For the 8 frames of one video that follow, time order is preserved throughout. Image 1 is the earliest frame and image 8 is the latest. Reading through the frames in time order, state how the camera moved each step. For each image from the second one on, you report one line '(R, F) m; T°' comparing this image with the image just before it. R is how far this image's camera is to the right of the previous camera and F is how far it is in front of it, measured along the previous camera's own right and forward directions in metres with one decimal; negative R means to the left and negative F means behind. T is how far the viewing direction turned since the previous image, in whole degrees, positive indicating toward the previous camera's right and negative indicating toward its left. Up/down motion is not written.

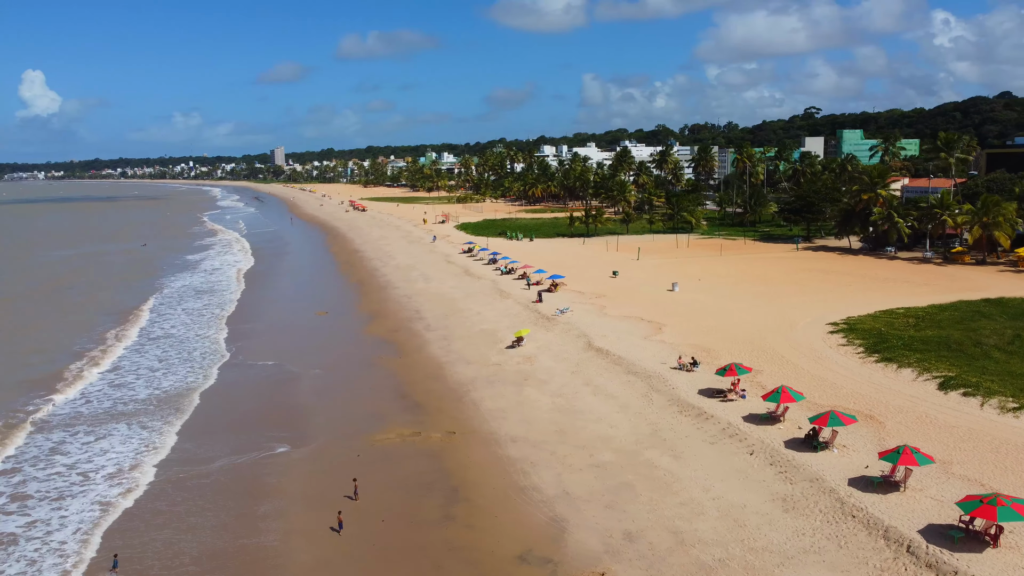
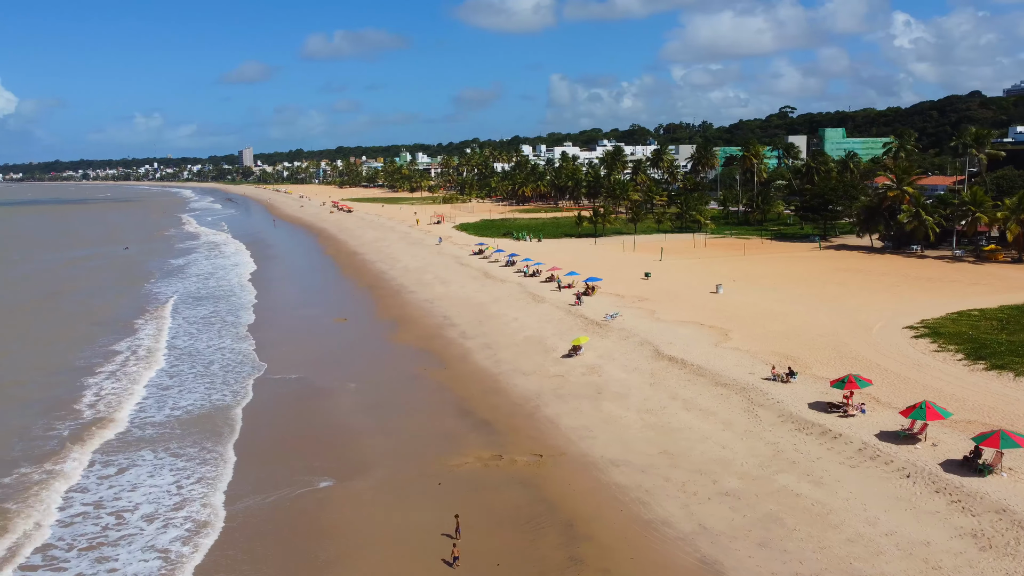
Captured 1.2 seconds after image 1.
(-2.9, +2.1) m; +2°
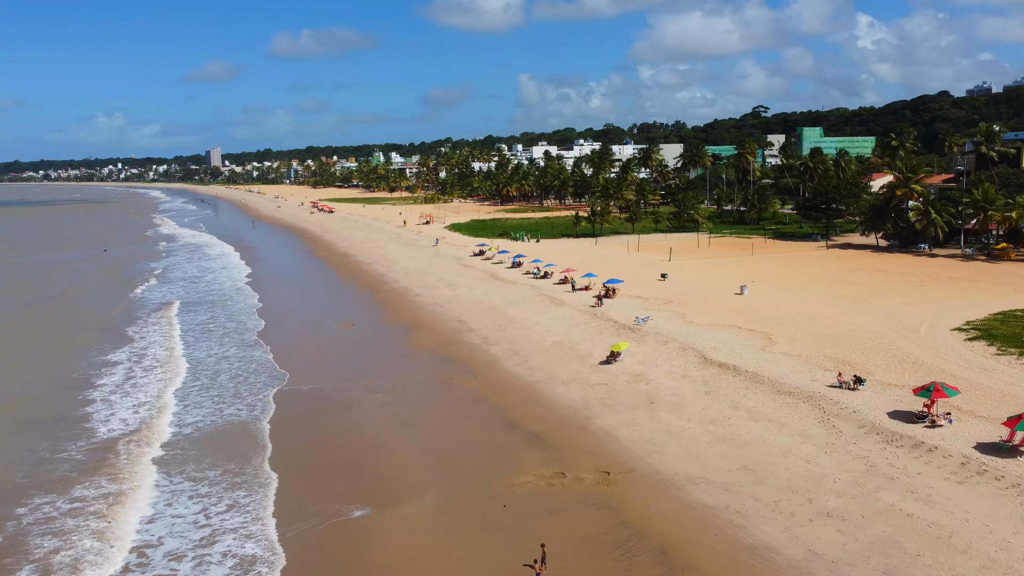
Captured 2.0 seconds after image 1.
(-2.0, +1.3) m; +2°
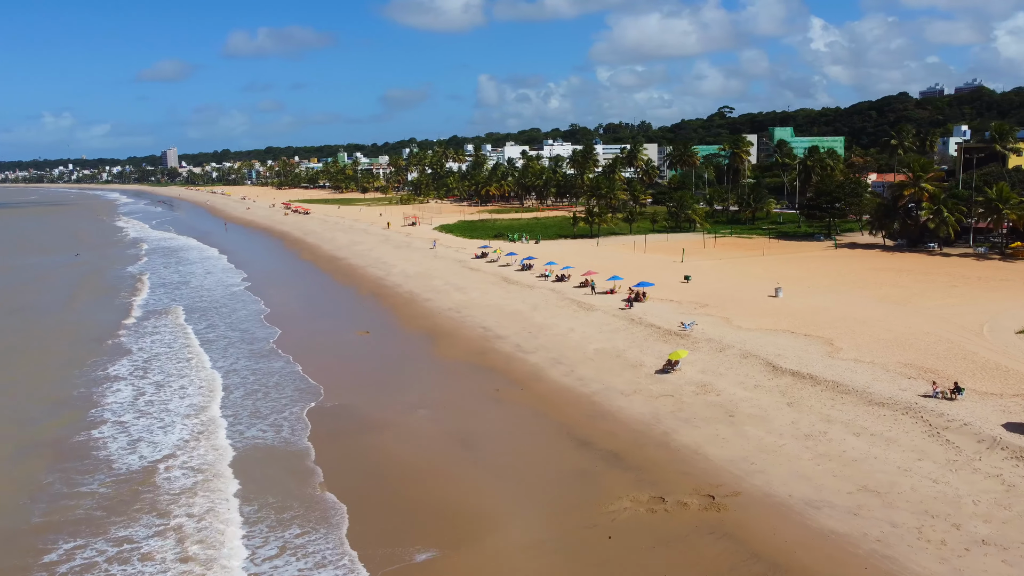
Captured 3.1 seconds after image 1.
(-2.6, +1.7) m; +3°
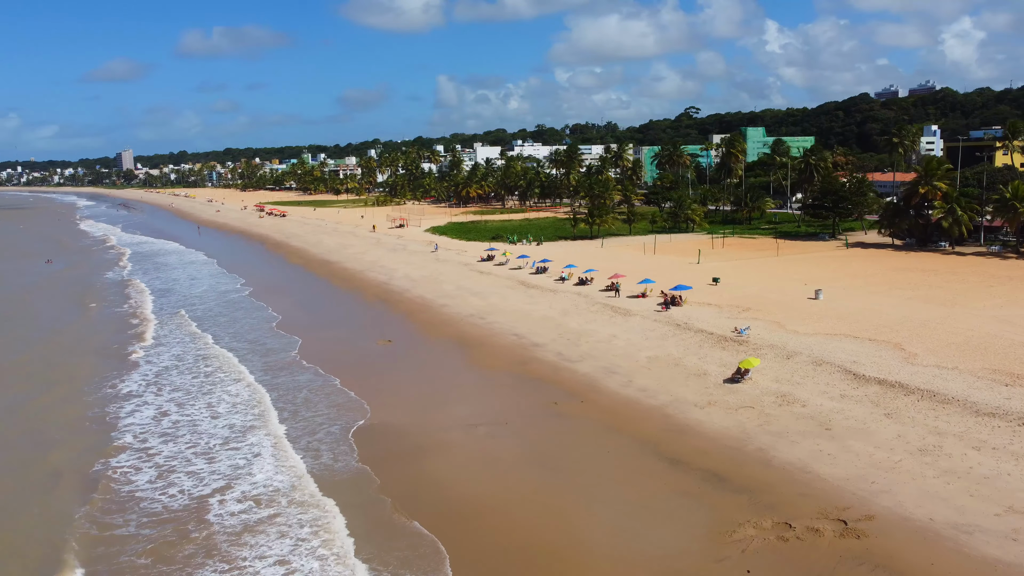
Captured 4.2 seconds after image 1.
(-2.7, +1.6) m; +3°
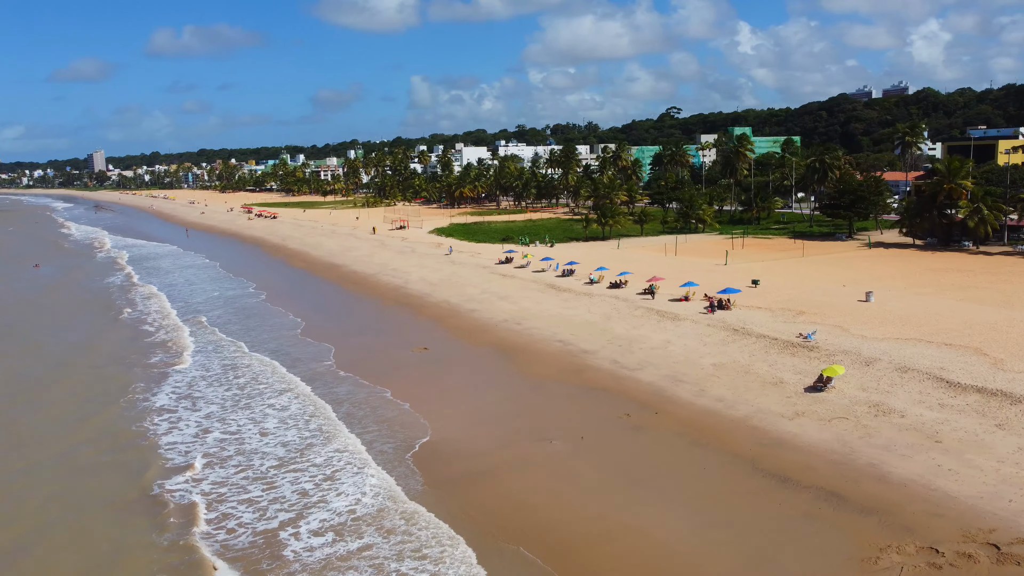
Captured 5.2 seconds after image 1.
(-2.5, +1.3) m; +2°
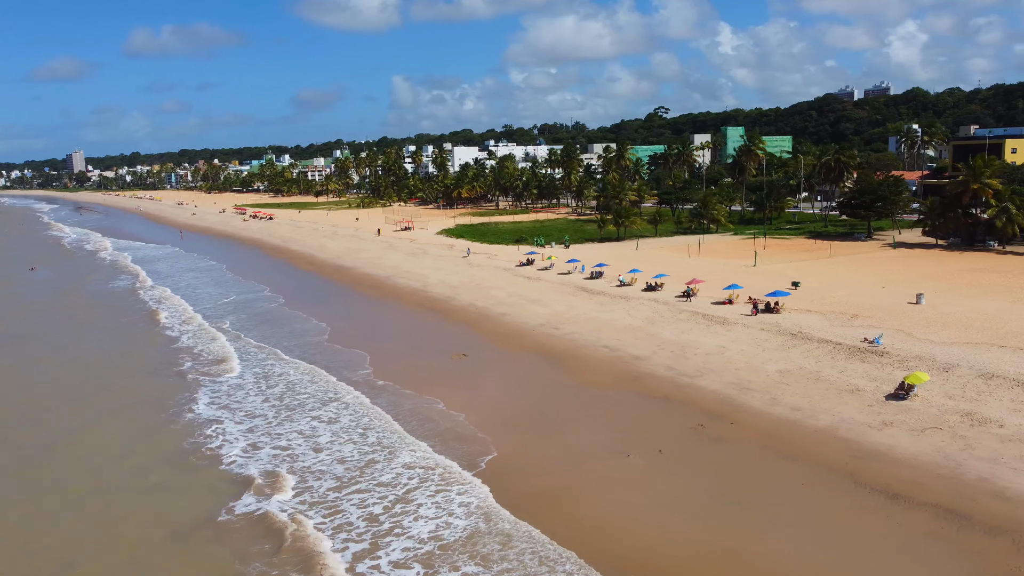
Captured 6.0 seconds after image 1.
(-2.2, +1.1) m; +1°
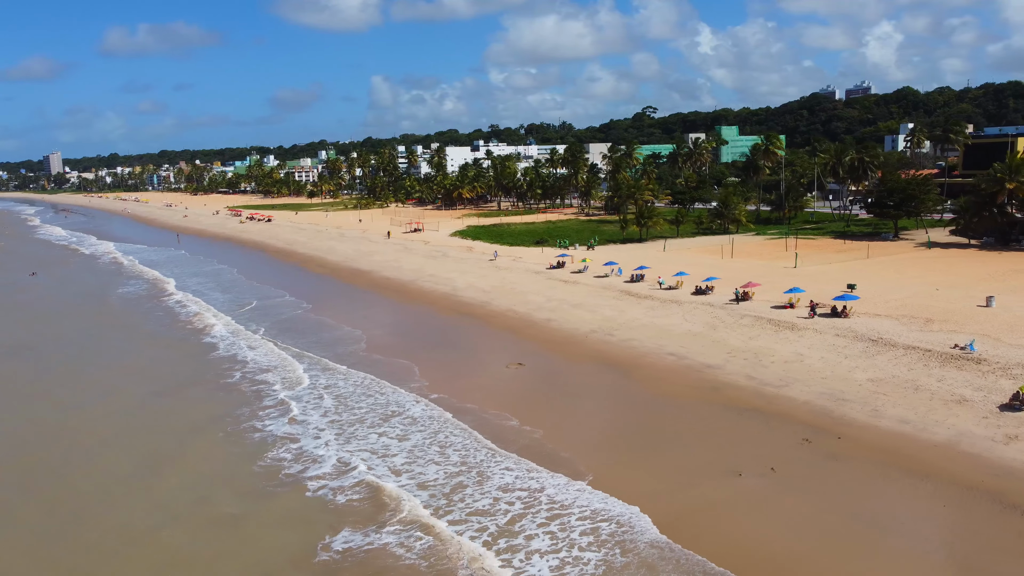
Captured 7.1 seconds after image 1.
(-2.6, +1.4) m; +1°
